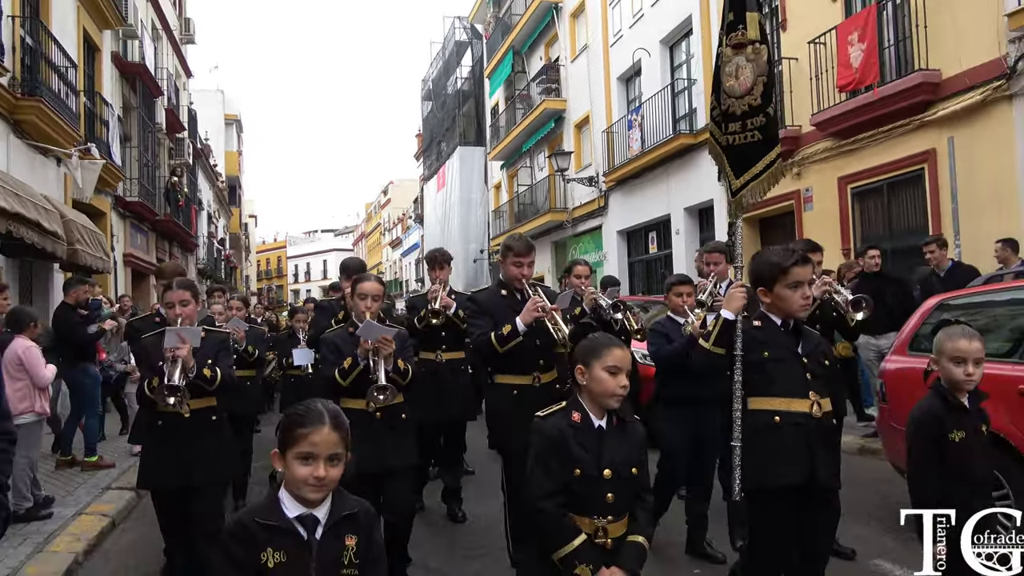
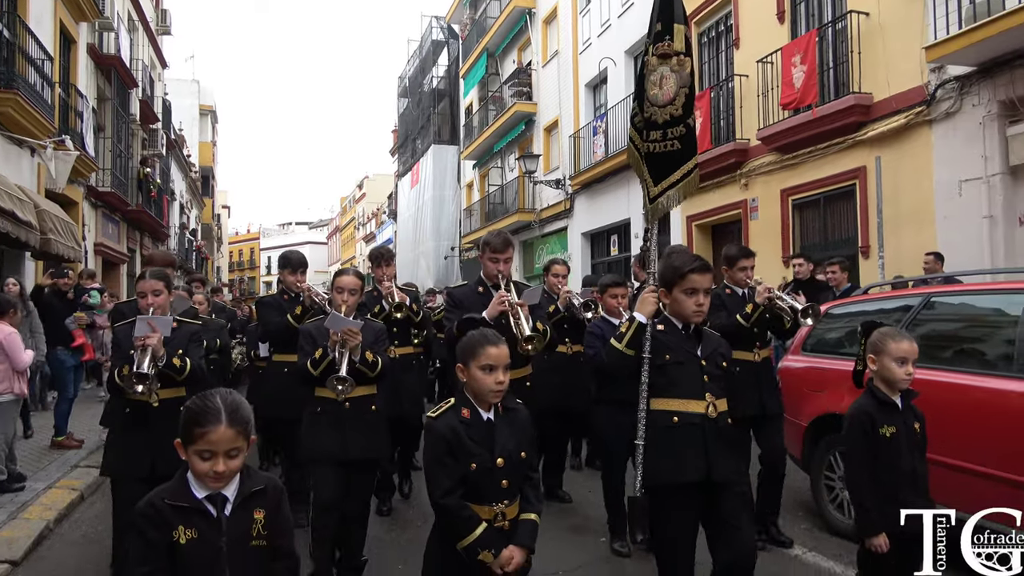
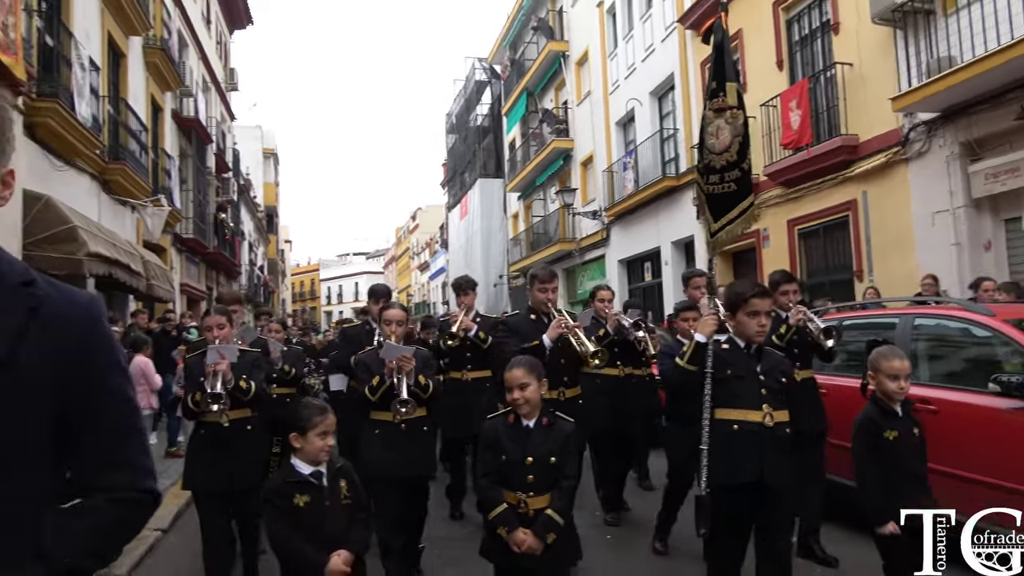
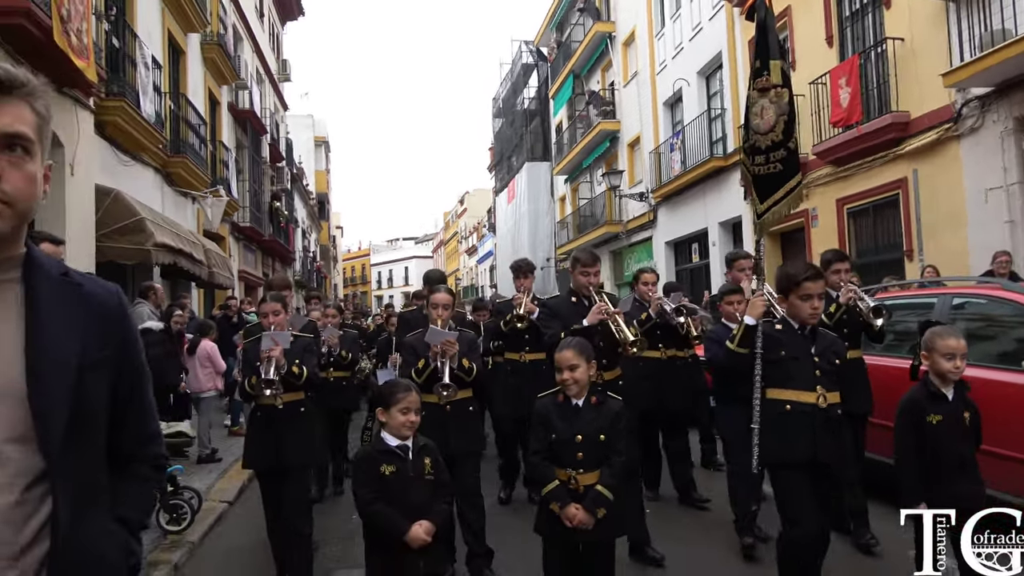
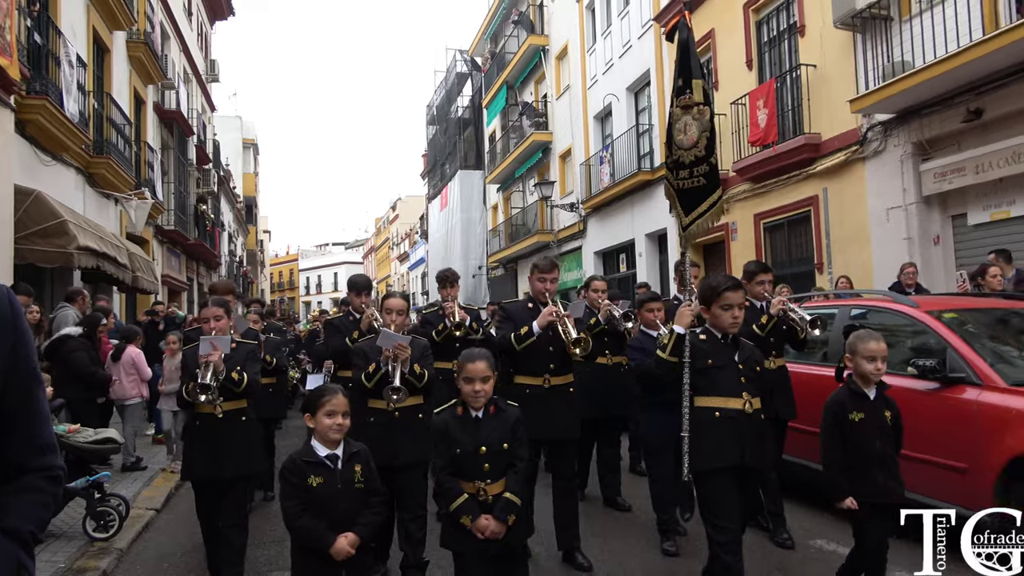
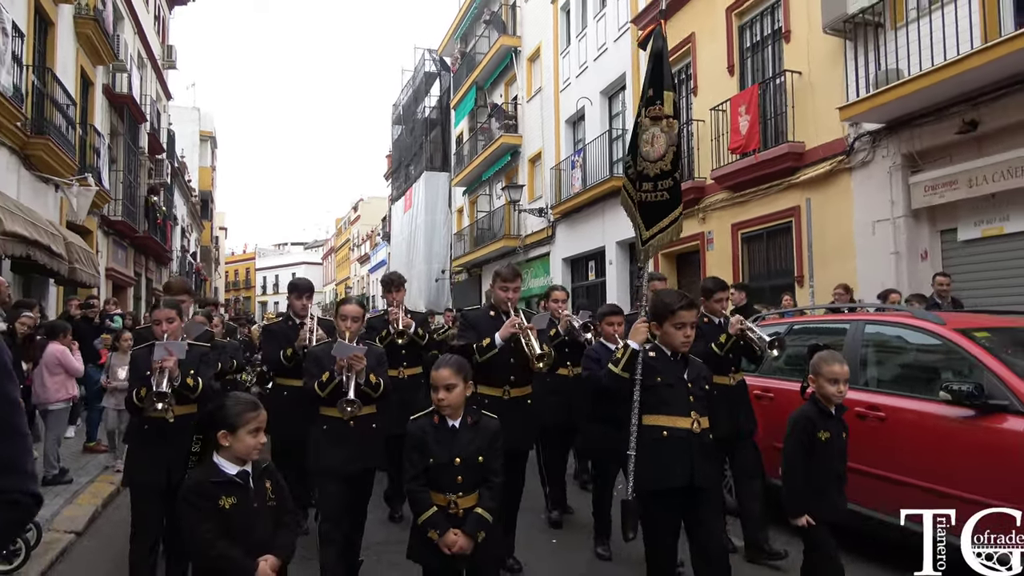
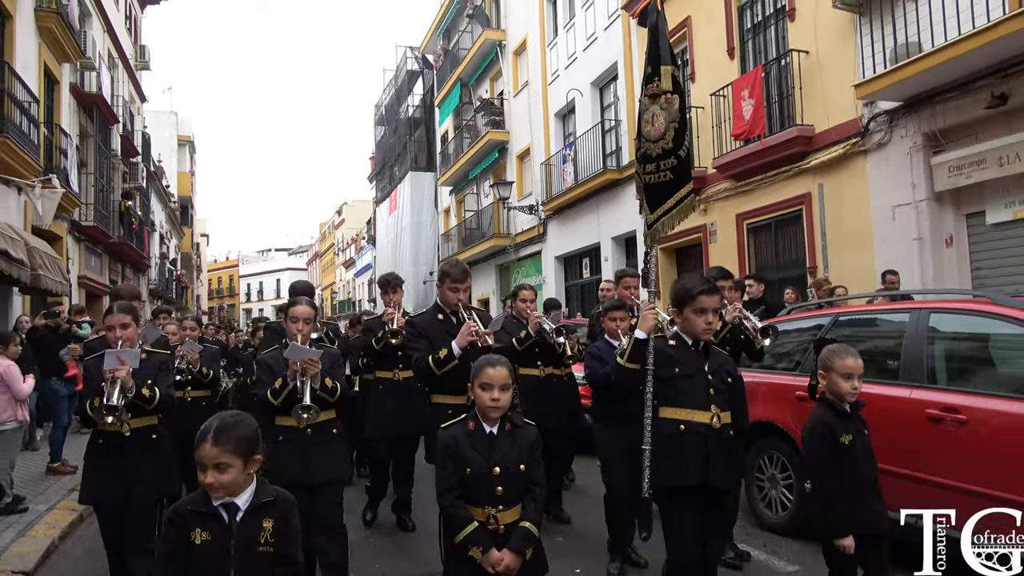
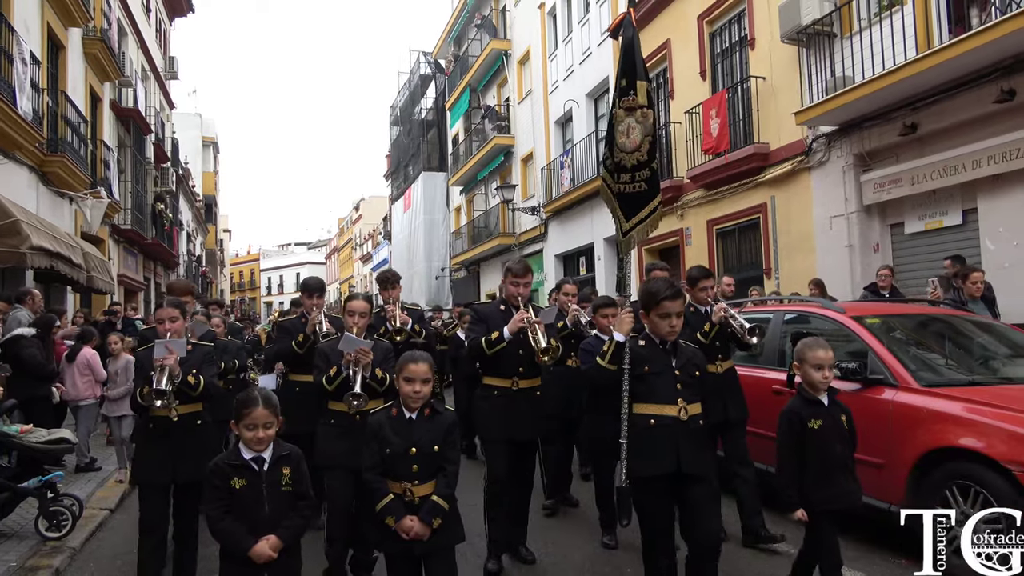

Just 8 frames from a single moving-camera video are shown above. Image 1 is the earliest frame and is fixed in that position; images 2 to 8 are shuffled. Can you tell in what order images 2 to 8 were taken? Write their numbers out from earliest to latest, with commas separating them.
2, 7, 6, 3, 4, 5, 8
